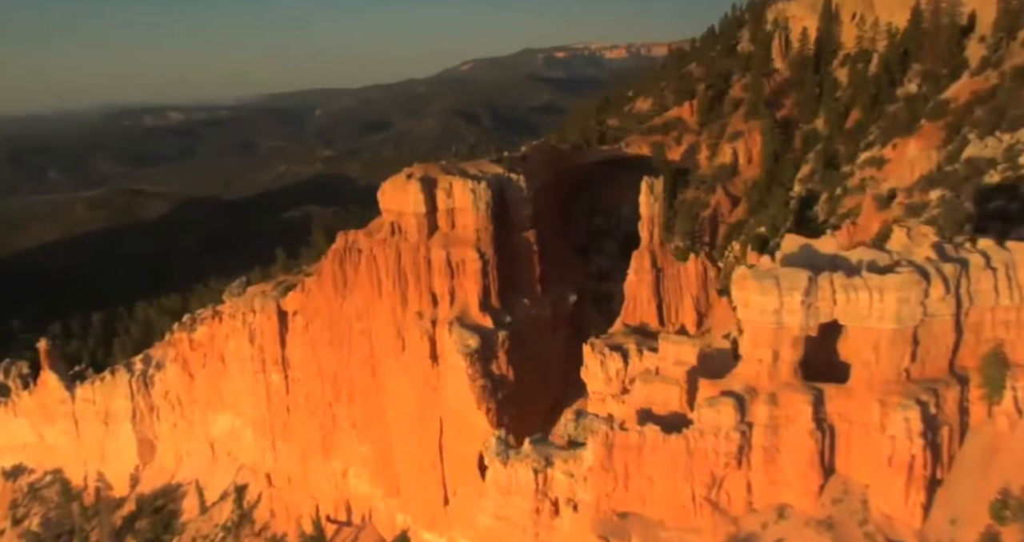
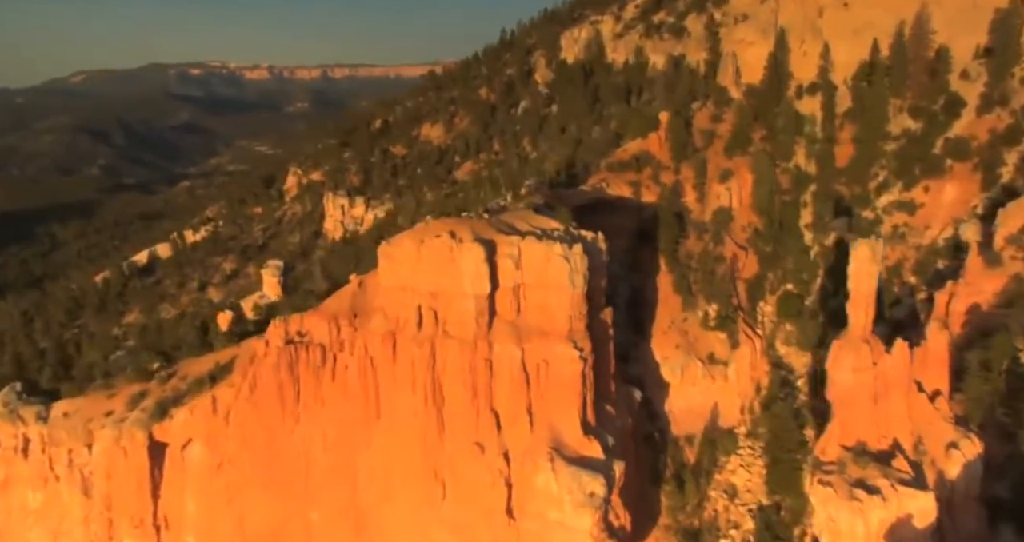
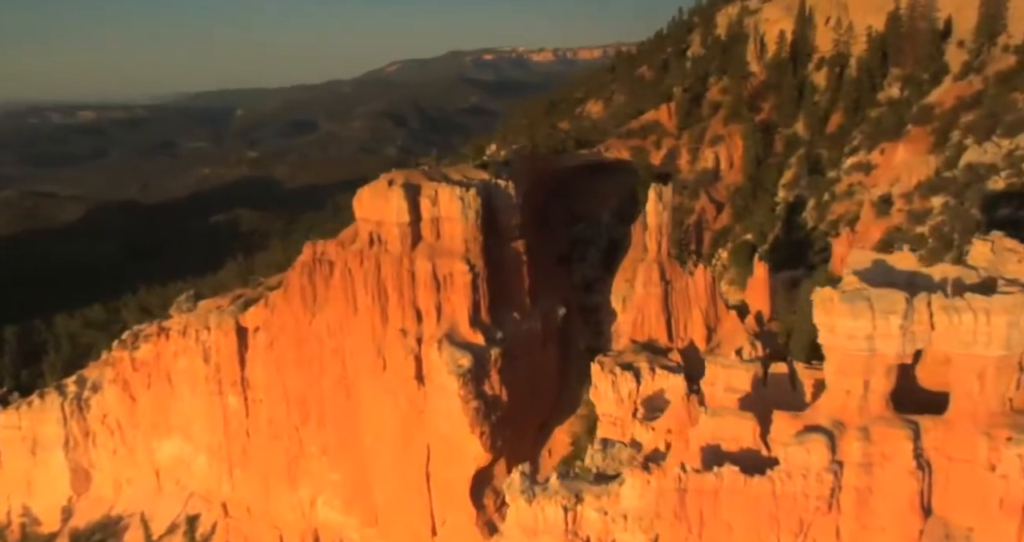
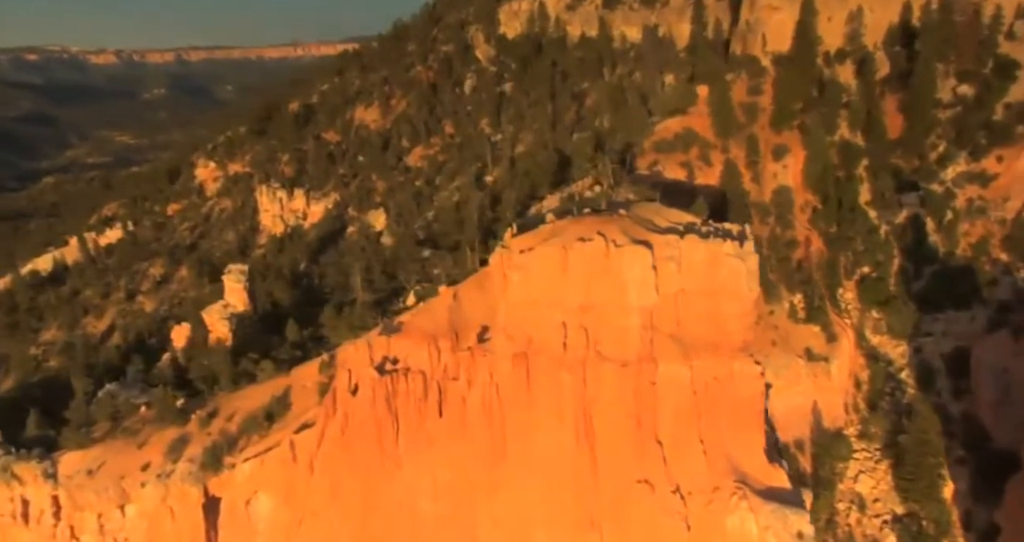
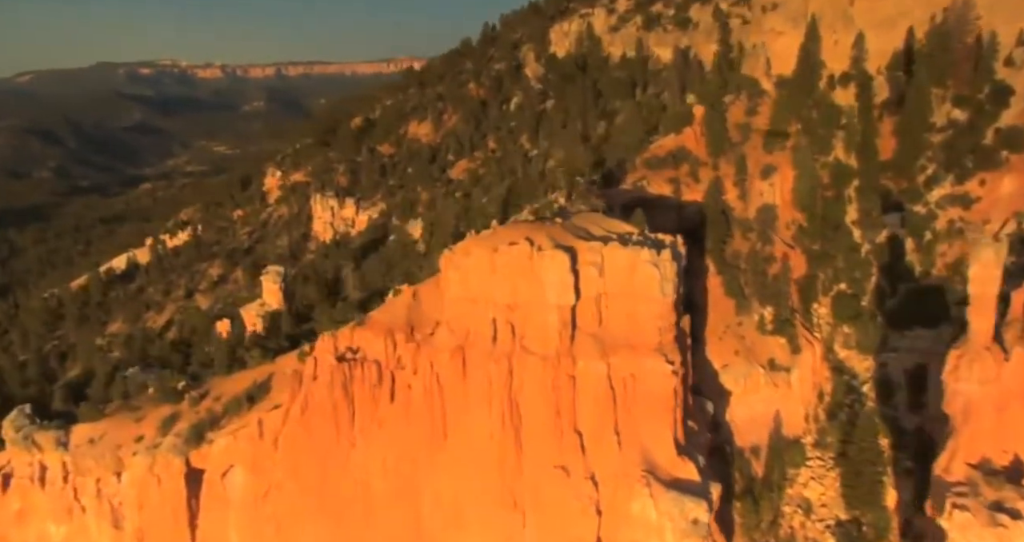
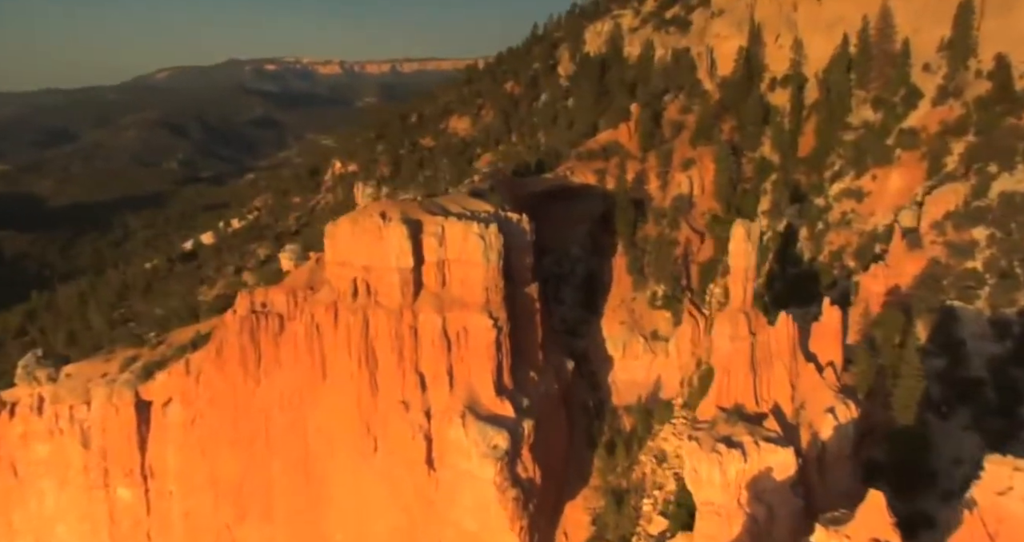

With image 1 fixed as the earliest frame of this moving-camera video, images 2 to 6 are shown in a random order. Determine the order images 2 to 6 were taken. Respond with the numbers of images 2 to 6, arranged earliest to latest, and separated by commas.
3, 6, 2, 5, 4
